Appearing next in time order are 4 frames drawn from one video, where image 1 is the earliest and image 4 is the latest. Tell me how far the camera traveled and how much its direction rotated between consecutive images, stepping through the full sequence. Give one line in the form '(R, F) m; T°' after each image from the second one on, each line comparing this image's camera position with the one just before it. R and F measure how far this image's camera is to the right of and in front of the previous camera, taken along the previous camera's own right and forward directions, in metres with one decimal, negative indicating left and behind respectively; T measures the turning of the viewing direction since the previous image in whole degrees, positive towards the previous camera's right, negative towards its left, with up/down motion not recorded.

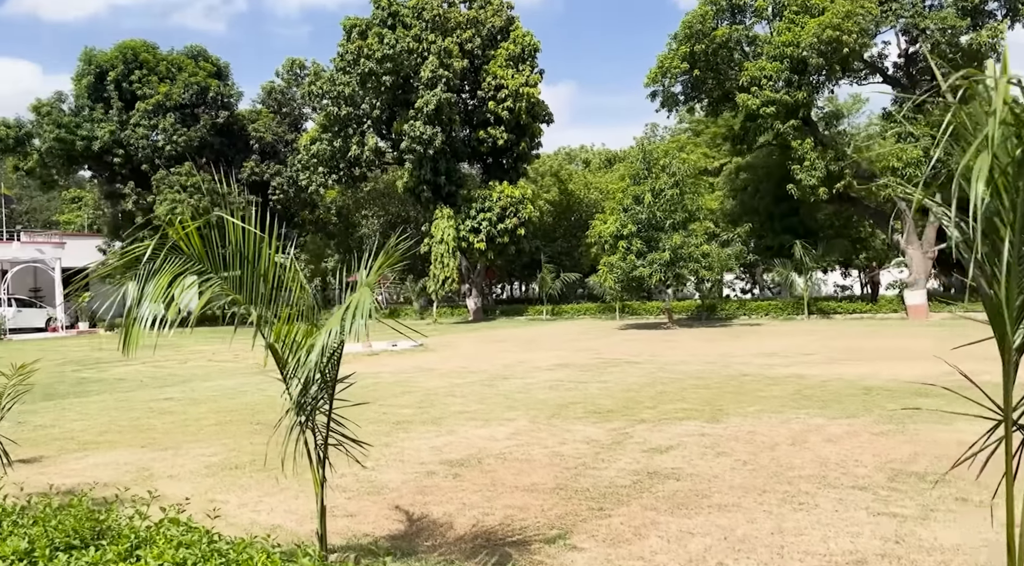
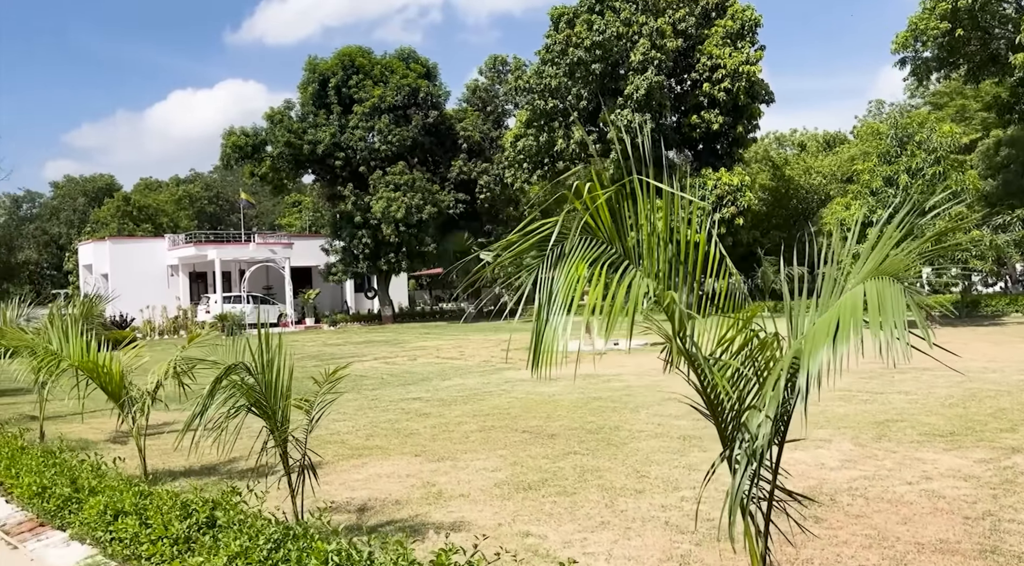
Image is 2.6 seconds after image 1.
(-0.9, +0.9) m; -11°
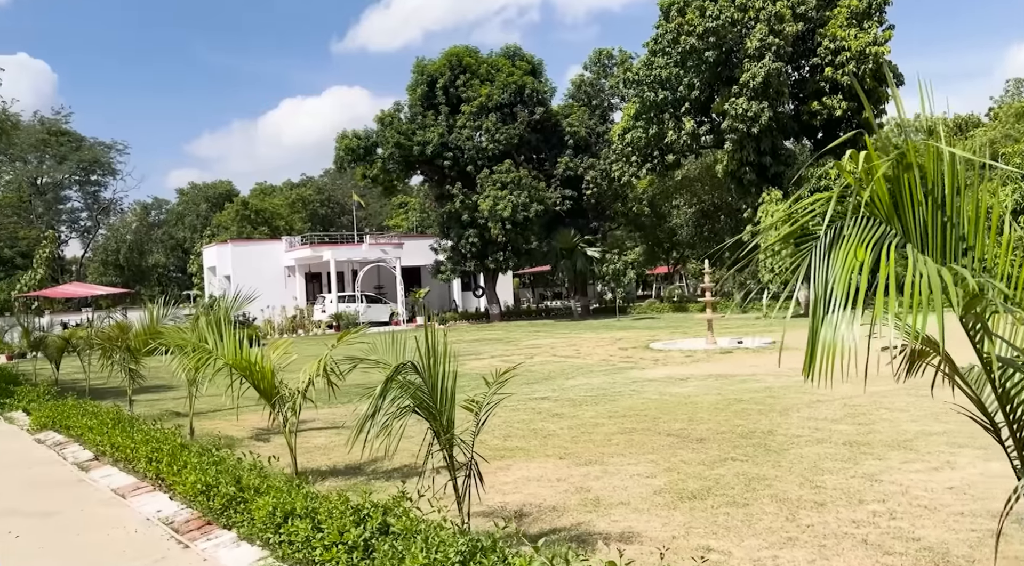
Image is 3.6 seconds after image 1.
(-0.4, +0.3) m; -6°
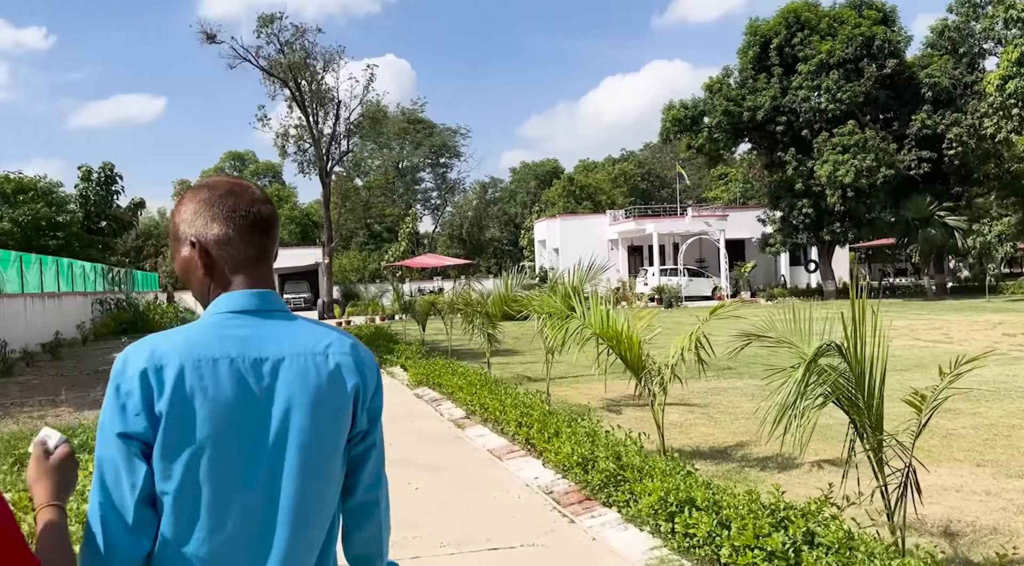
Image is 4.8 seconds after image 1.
(-0.6, +0.6) m; -20°
